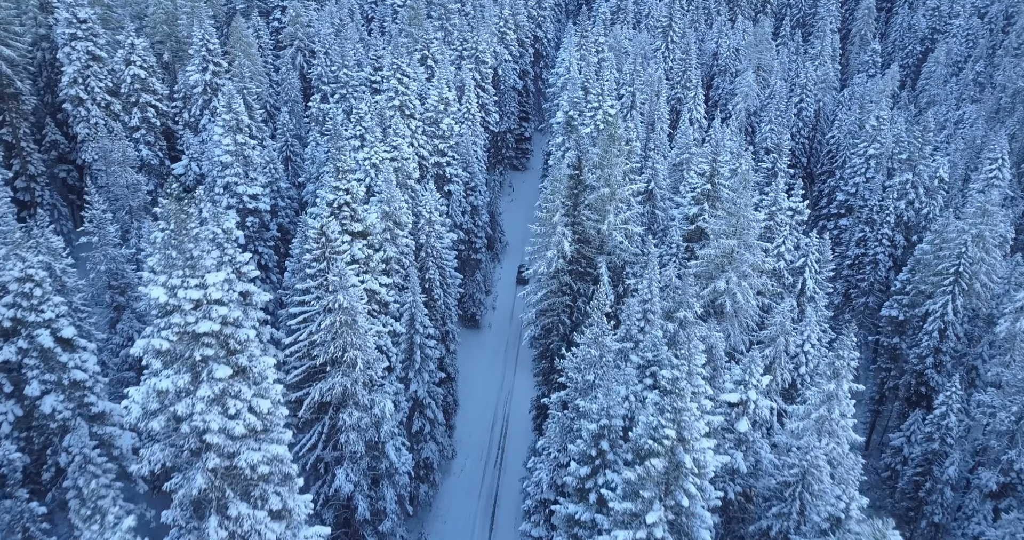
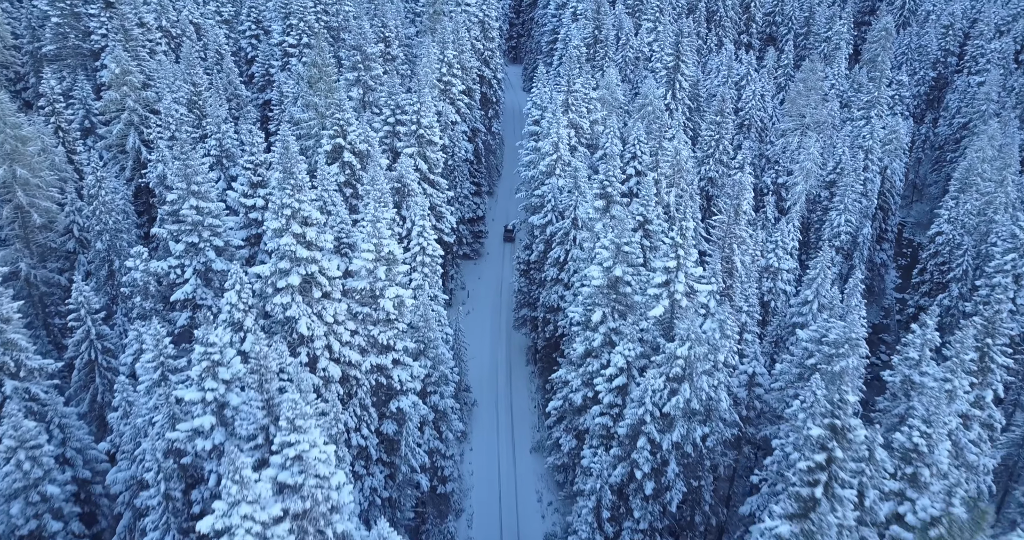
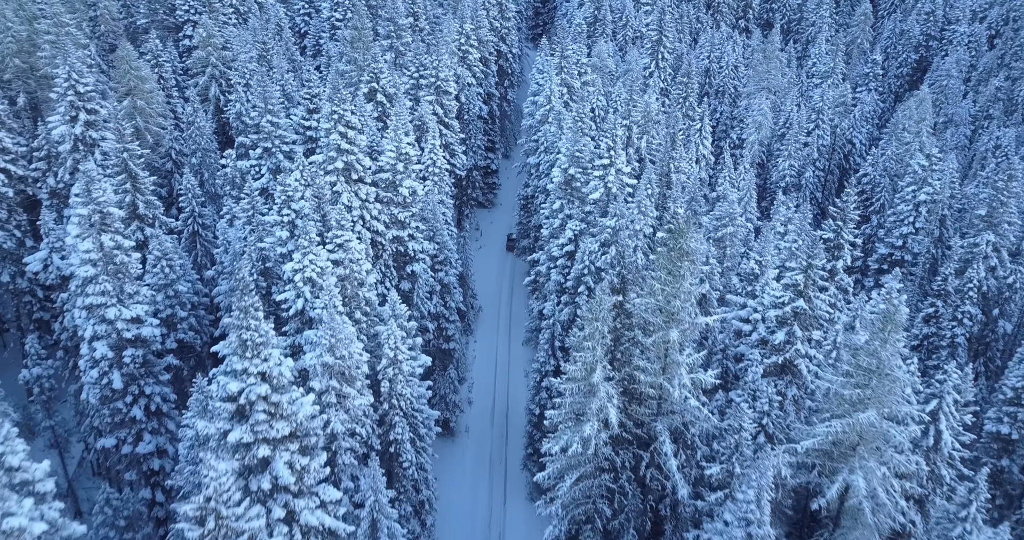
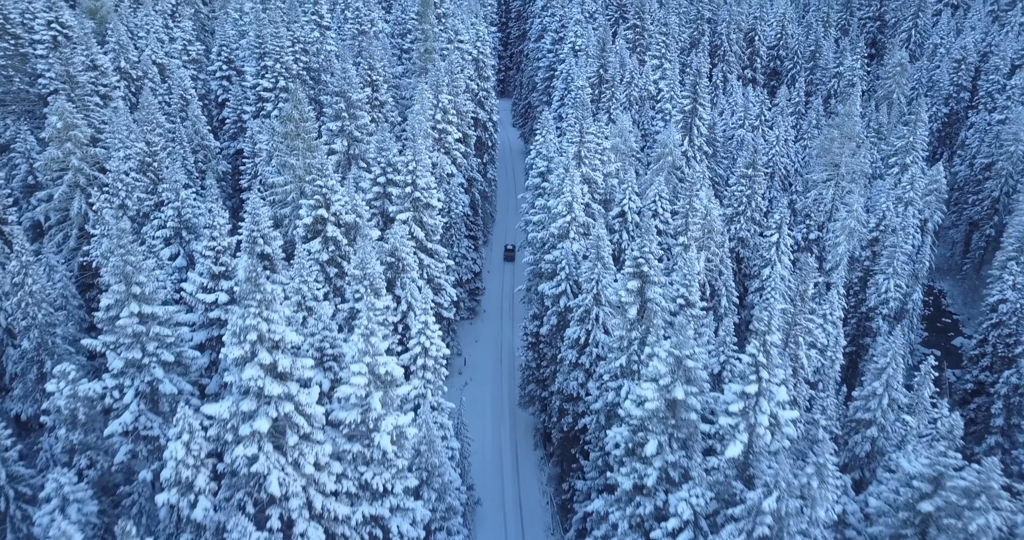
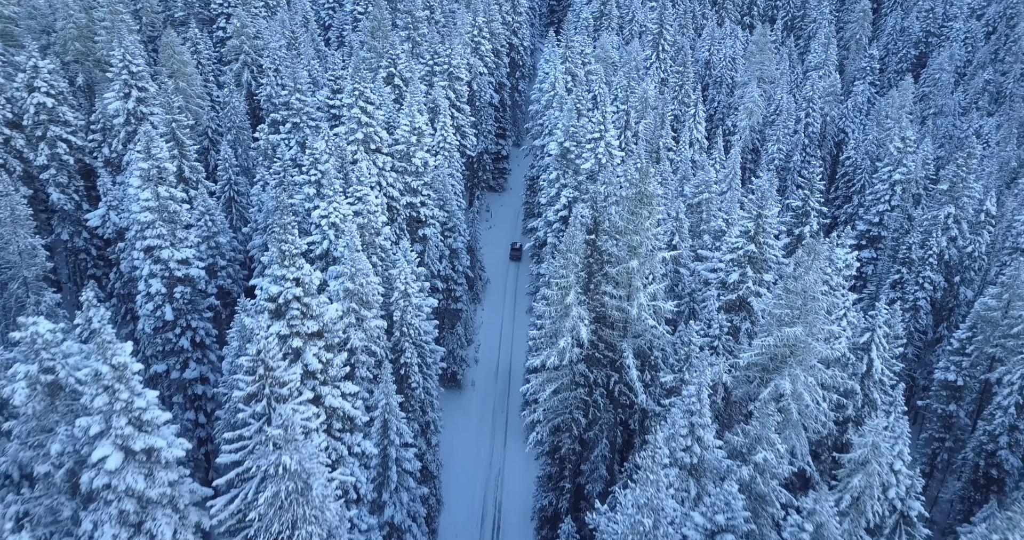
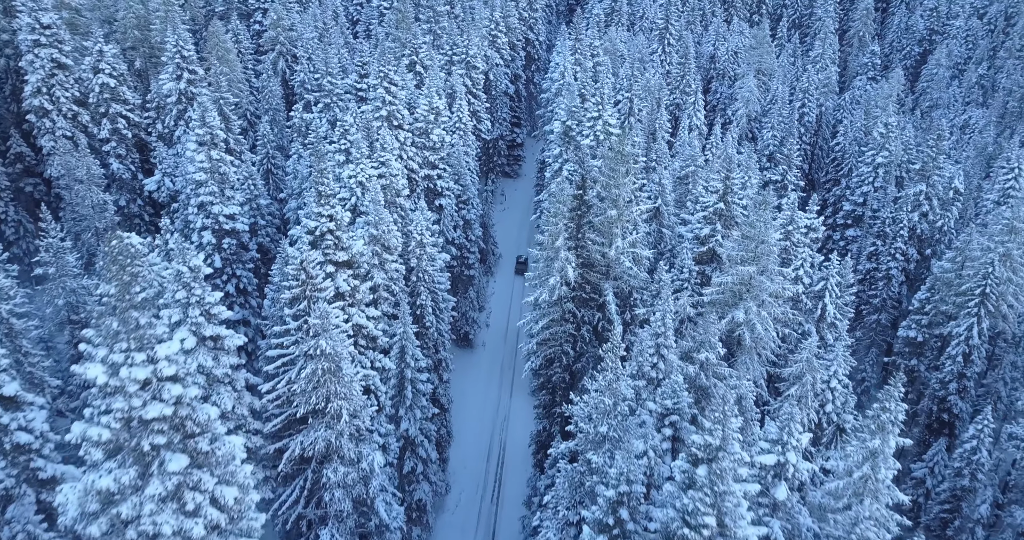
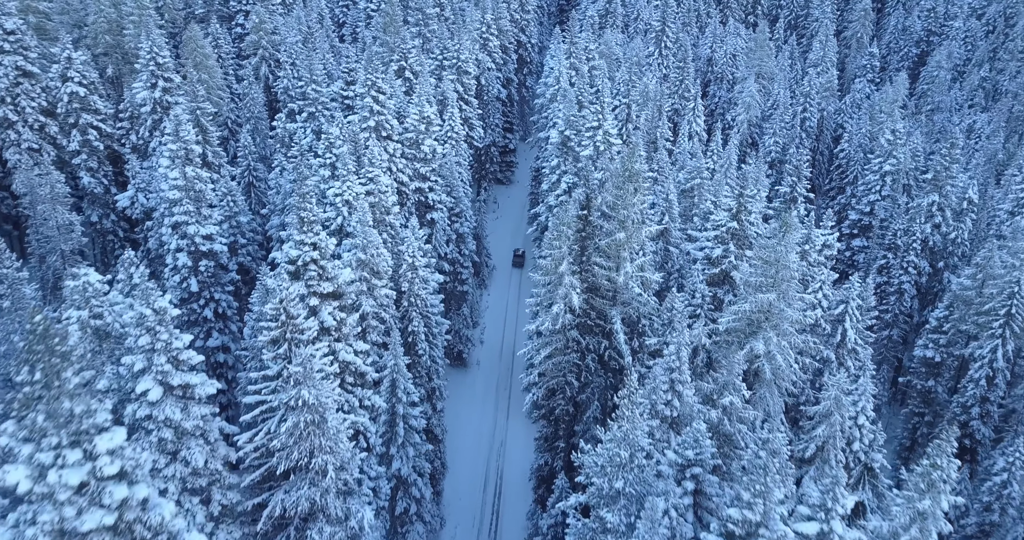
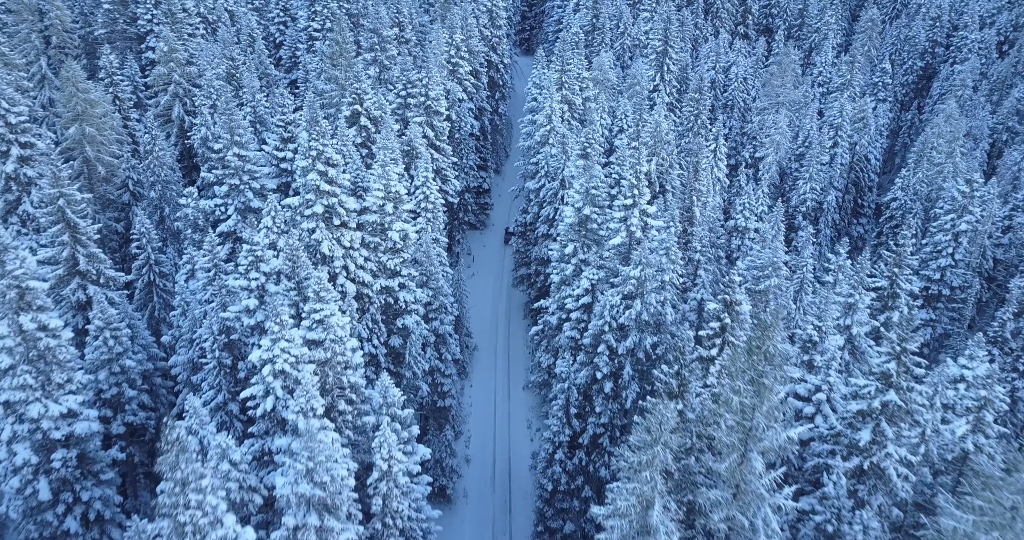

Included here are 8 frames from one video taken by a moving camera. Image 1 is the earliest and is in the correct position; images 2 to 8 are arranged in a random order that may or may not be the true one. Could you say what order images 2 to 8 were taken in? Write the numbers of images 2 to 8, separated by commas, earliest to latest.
6, 7, 5, 3, 8, 2, 4
